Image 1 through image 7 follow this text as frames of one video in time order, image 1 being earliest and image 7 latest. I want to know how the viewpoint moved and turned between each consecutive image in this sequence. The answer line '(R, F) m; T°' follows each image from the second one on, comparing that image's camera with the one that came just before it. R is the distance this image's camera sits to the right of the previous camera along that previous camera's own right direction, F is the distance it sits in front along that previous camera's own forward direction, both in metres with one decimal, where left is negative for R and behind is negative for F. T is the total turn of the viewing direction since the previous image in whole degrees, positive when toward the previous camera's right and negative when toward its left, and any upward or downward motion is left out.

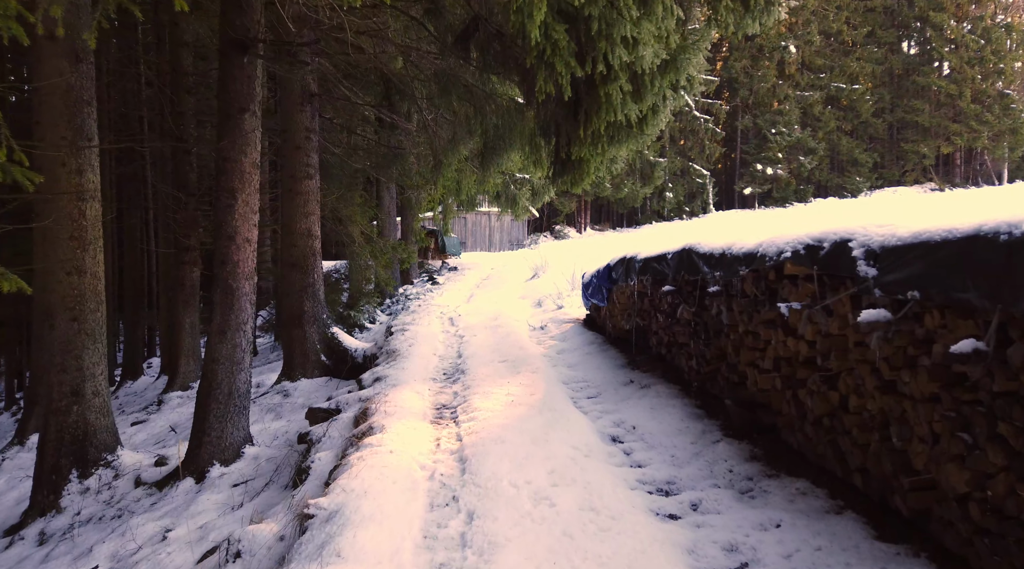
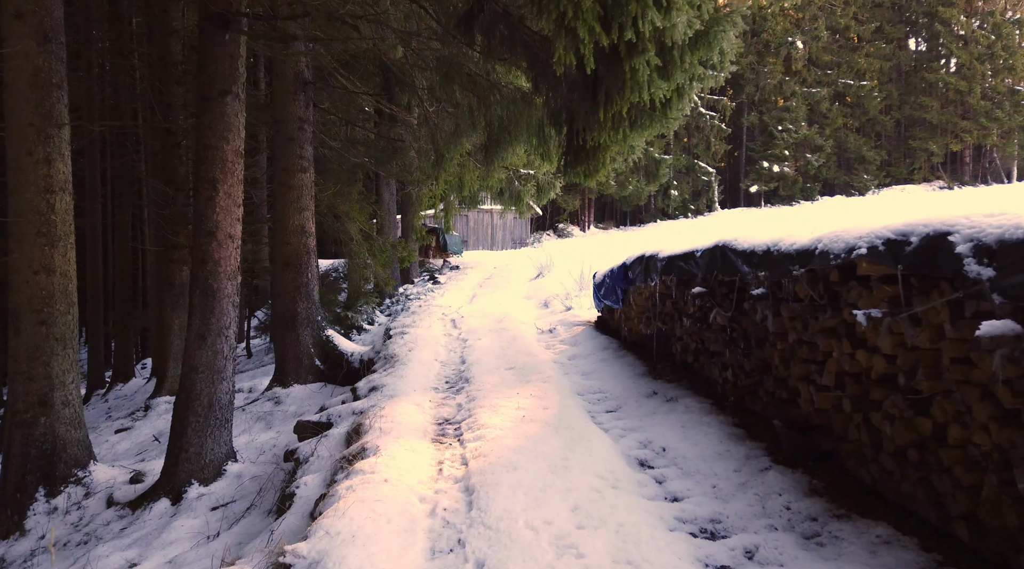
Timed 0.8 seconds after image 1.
(-0.1, +0.7) m; 0°
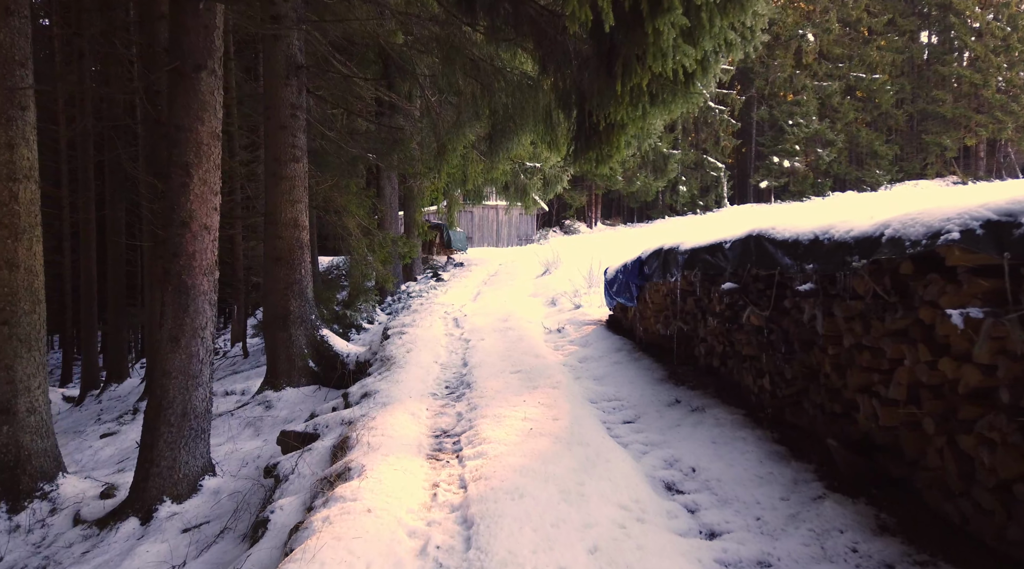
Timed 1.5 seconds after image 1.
(0.0, +0.6) m; 0°
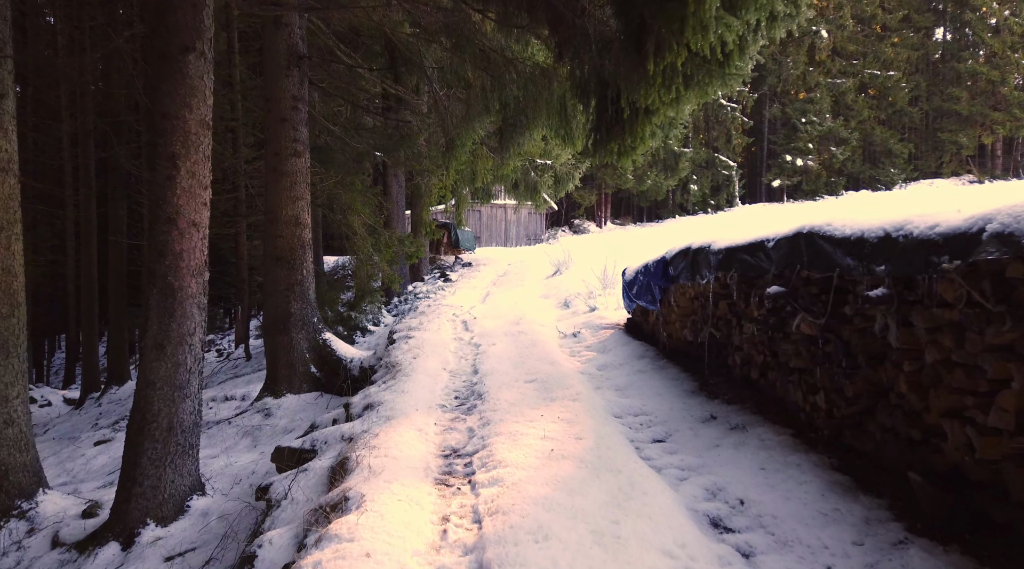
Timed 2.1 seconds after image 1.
(-0.1, +0.5) m; -1°
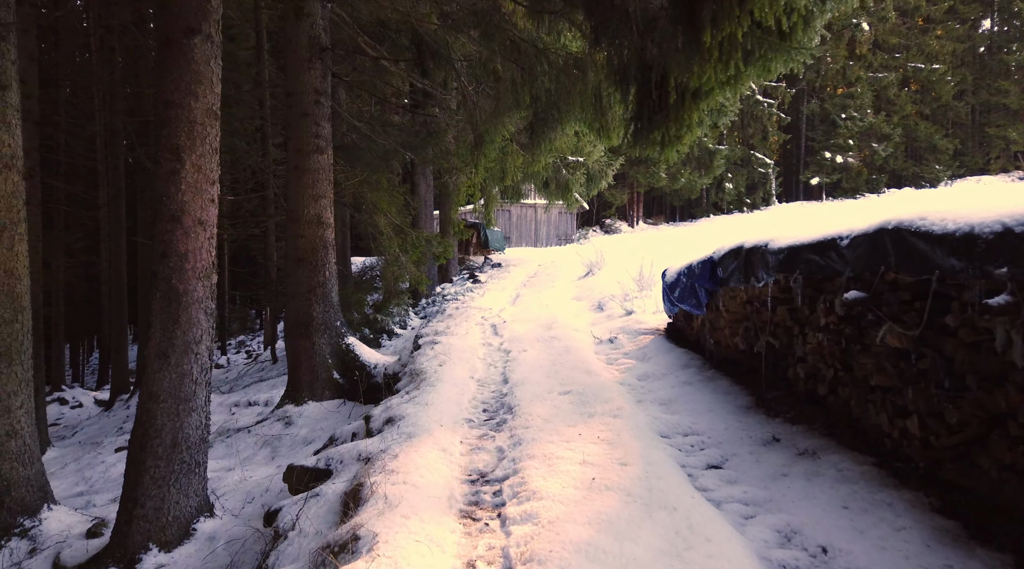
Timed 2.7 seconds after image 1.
(0.0, +0.5) m; -2°
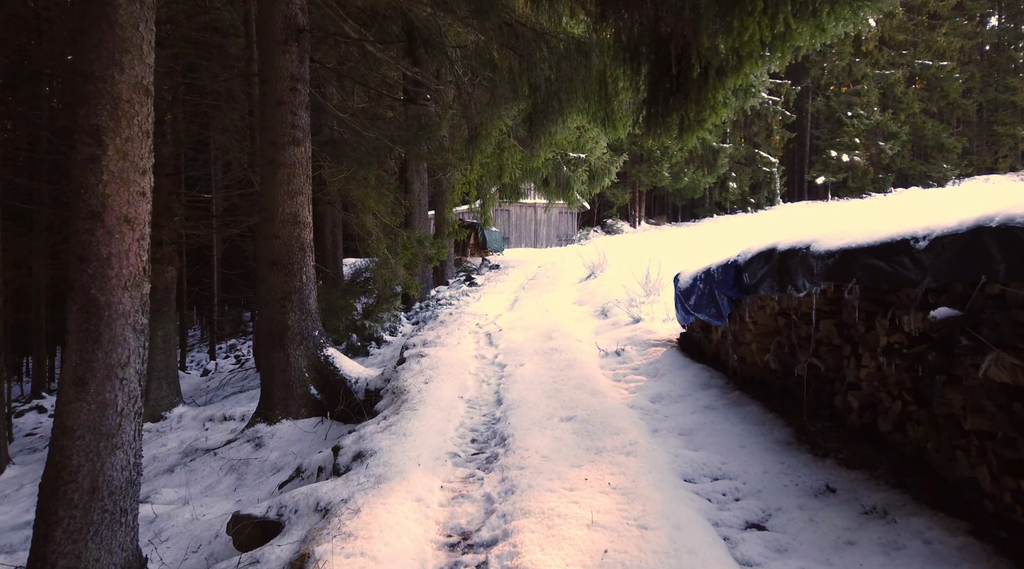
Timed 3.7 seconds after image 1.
(+0.1, +0.9) m; 0°
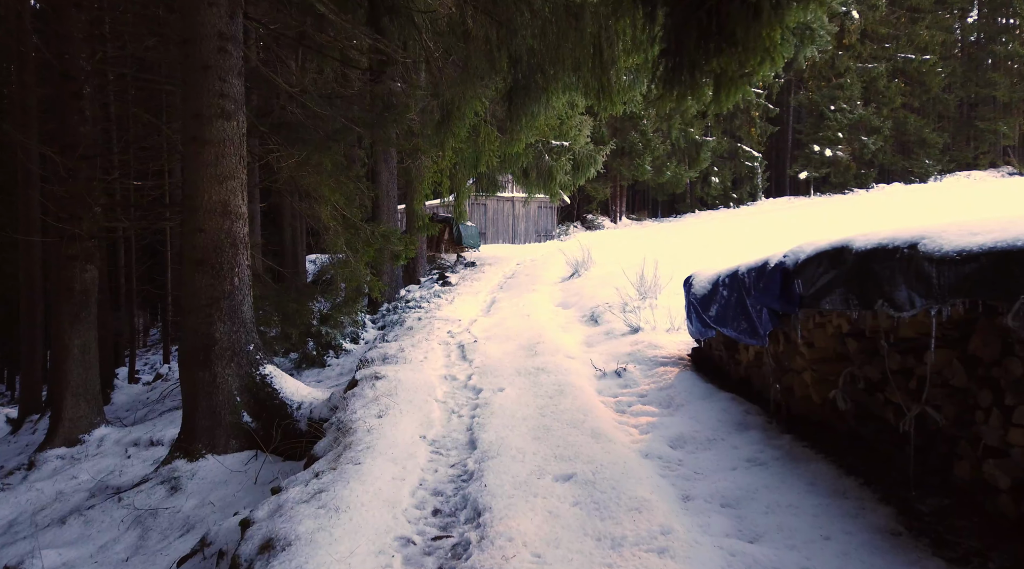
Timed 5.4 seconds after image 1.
(0.0, +1.4) m; +2°
